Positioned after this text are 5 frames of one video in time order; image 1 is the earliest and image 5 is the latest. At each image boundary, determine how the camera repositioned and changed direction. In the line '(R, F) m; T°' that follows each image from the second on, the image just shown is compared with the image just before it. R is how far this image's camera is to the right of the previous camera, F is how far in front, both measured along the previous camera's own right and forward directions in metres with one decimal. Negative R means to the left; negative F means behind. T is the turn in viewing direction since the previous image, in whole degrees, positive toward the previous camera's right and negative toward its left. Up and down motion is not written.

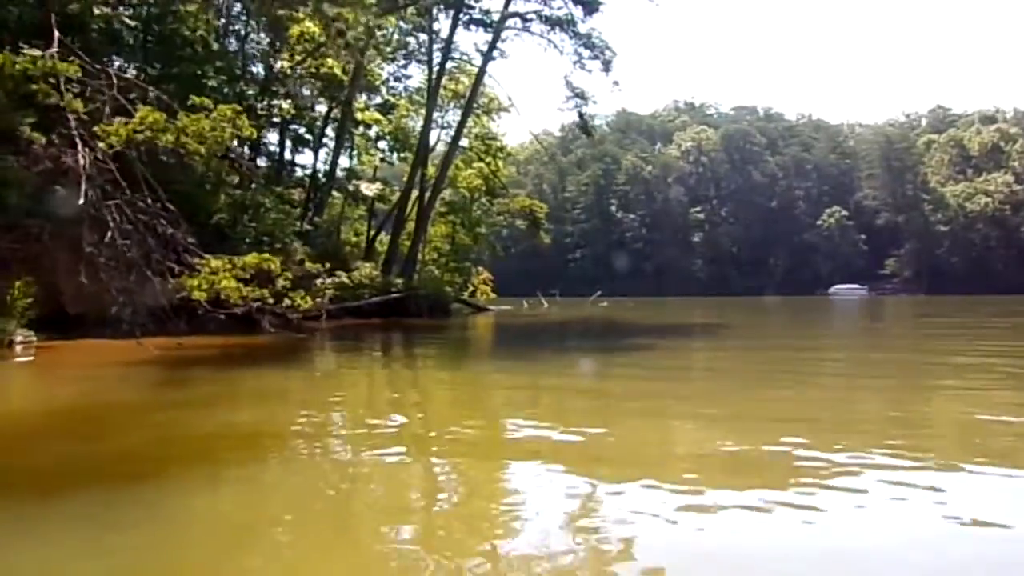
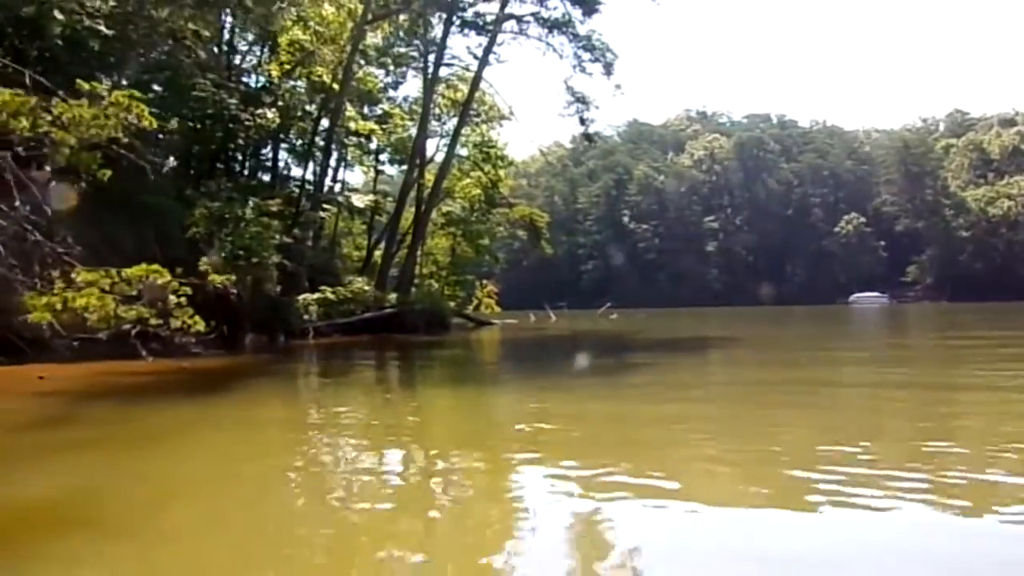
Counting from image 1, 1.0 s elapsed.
(+0.5, +1.1) m; -1°
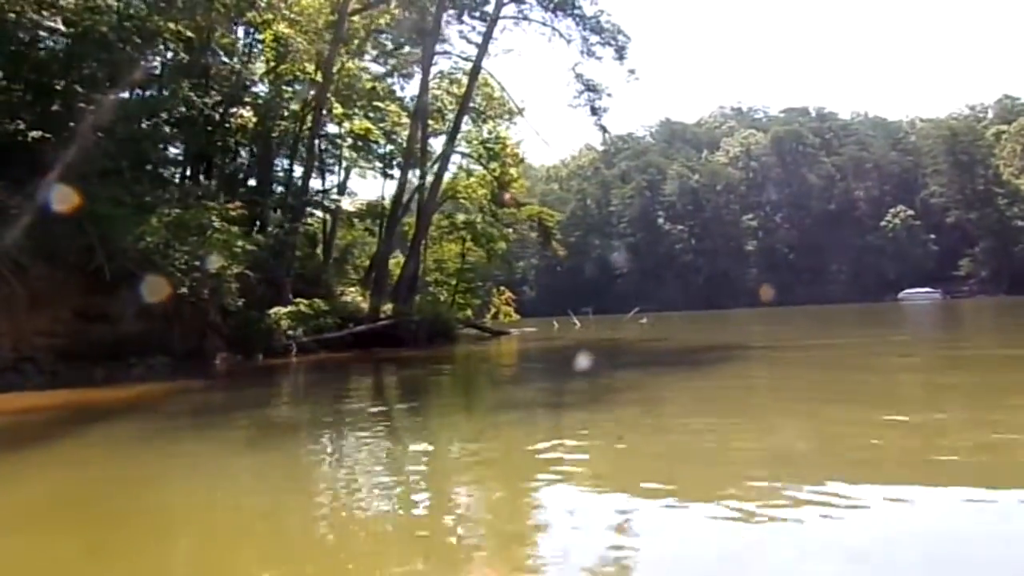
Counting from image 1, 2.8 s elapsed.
(+0.8, +2.1) m; -3°
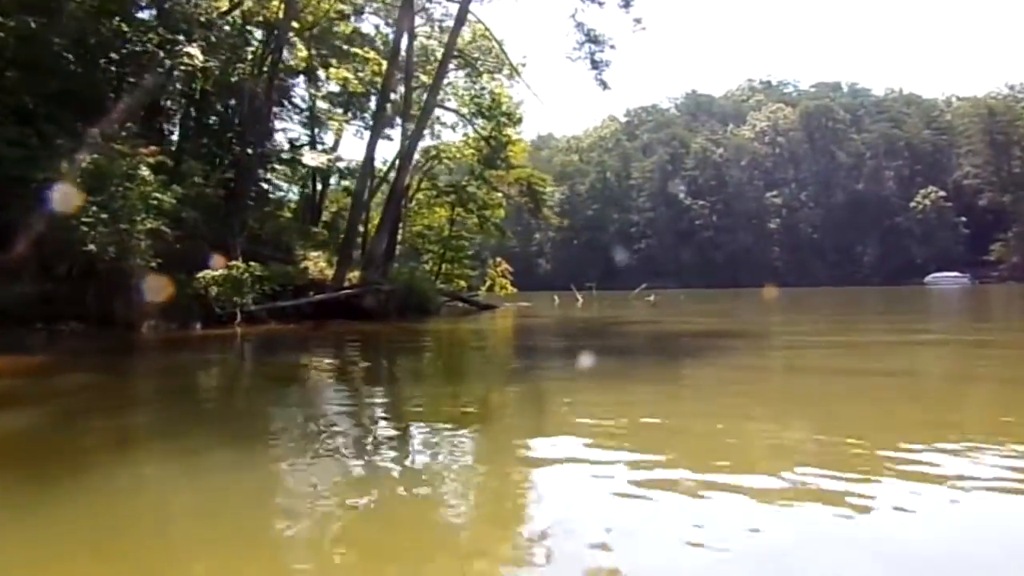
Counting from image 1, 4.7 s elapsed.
(+0.9, +2.3) m; -1°
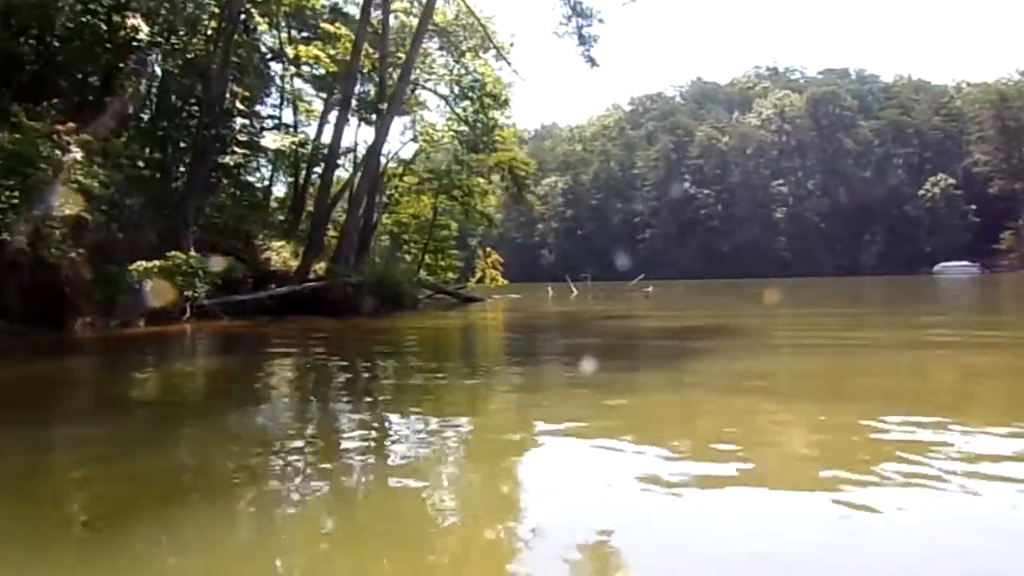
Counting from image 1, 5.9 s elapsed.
(+0.5, +1.4) m; 0°
